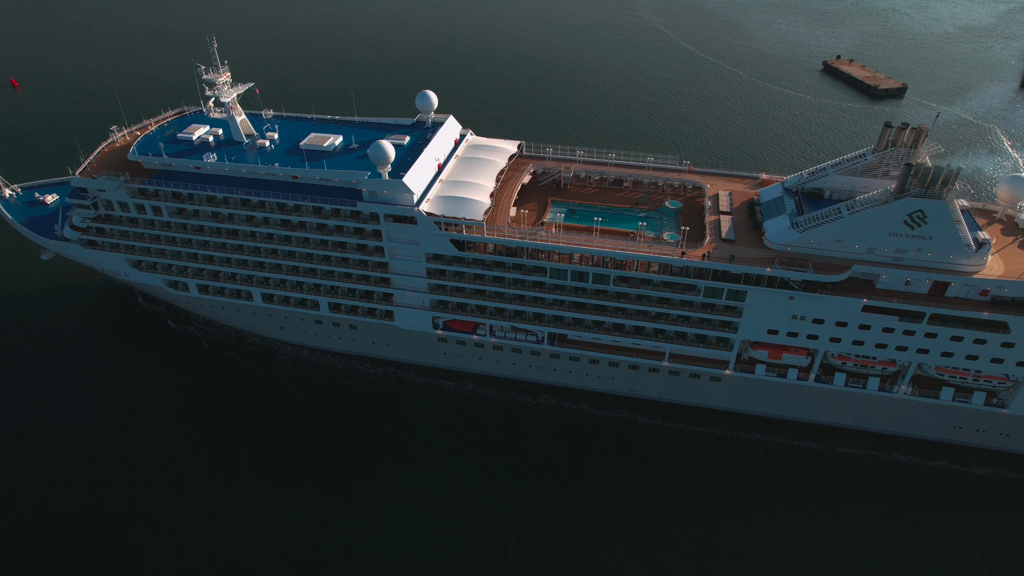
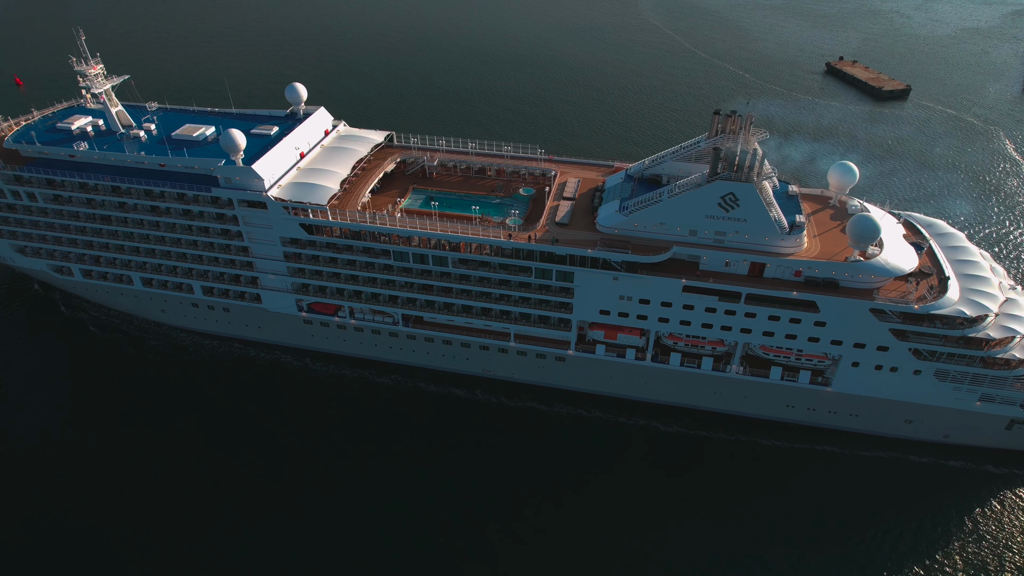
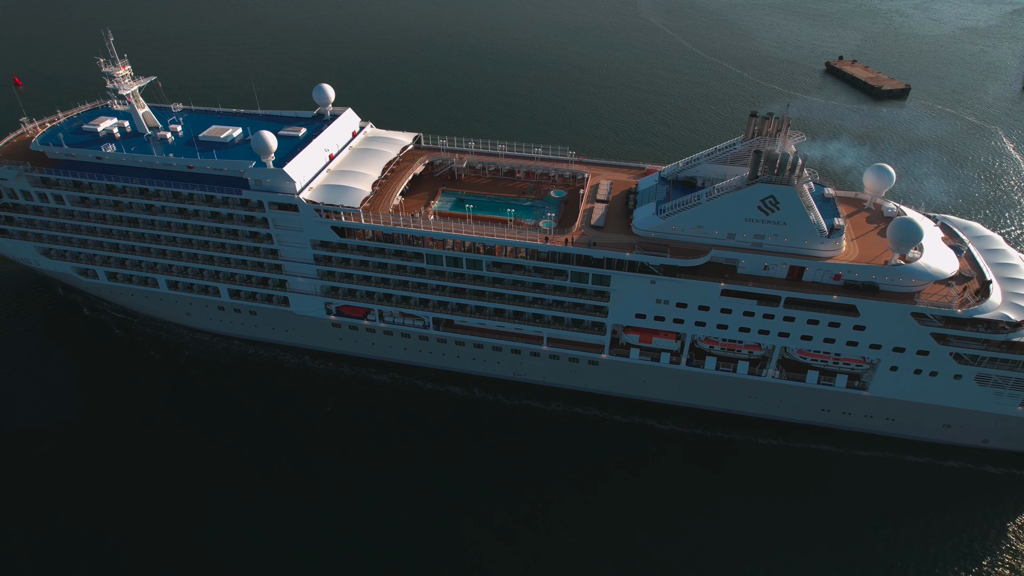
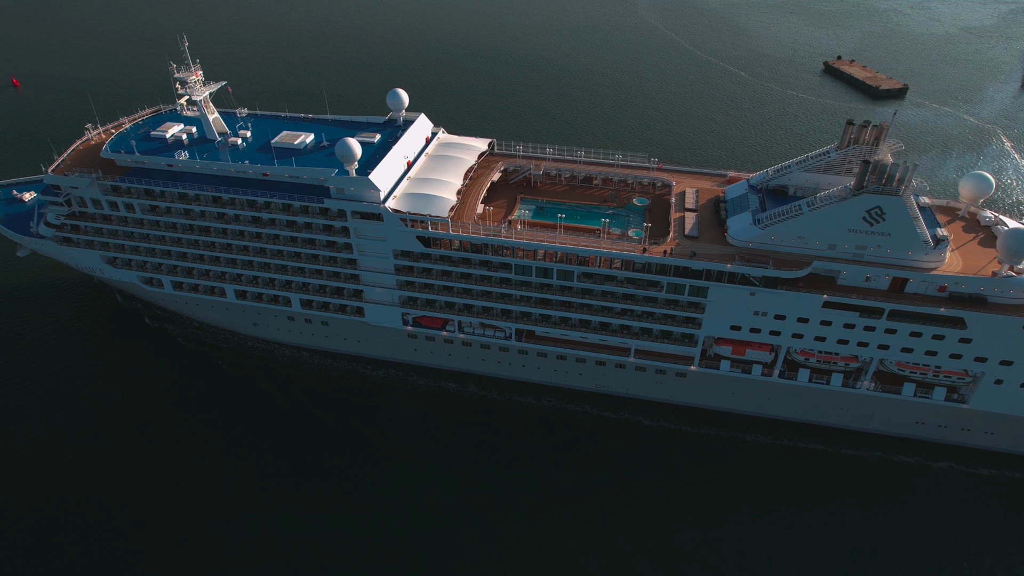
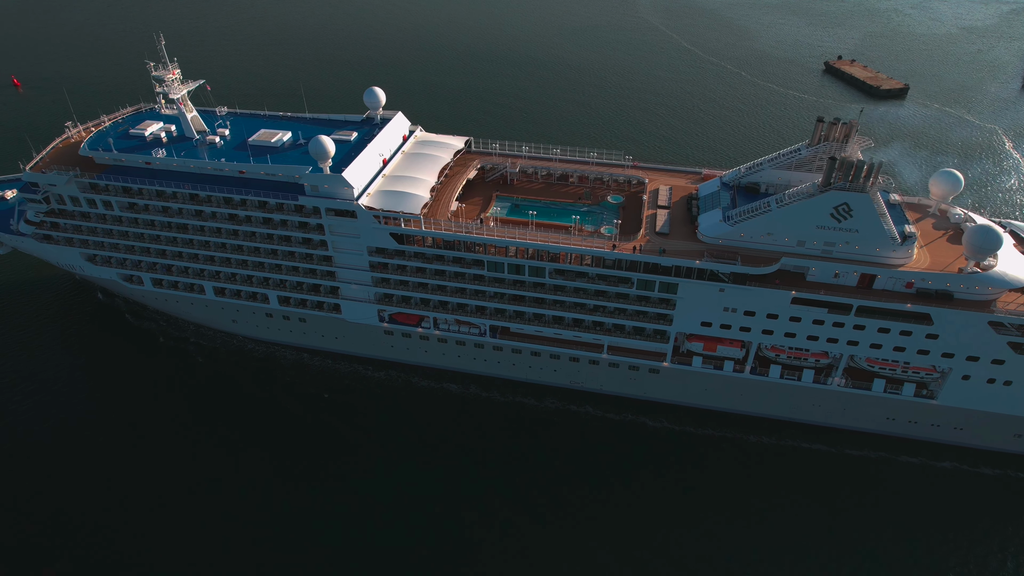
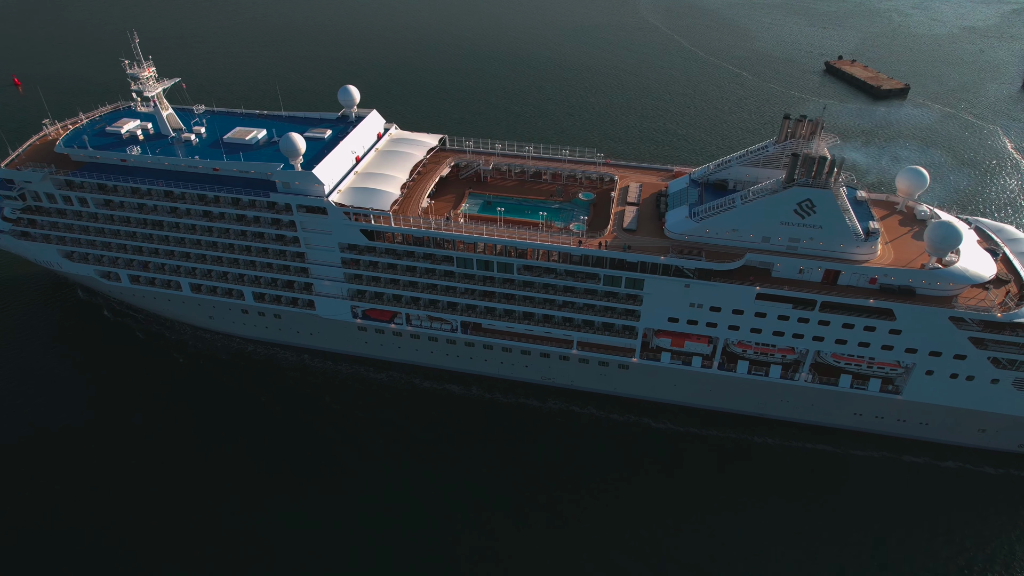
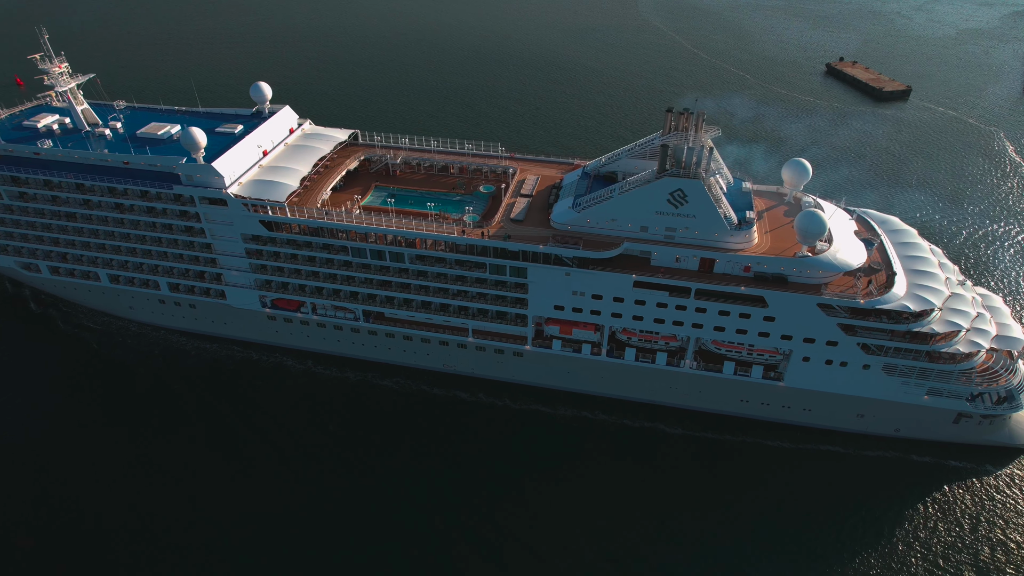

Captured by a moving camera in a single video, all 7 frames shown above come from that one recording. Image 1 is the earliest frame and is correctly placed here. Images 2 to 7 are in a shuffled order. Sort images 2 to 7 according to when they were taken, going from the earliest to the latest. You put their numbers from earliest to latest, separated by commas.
4, 5, 6, 3, 2, 7
